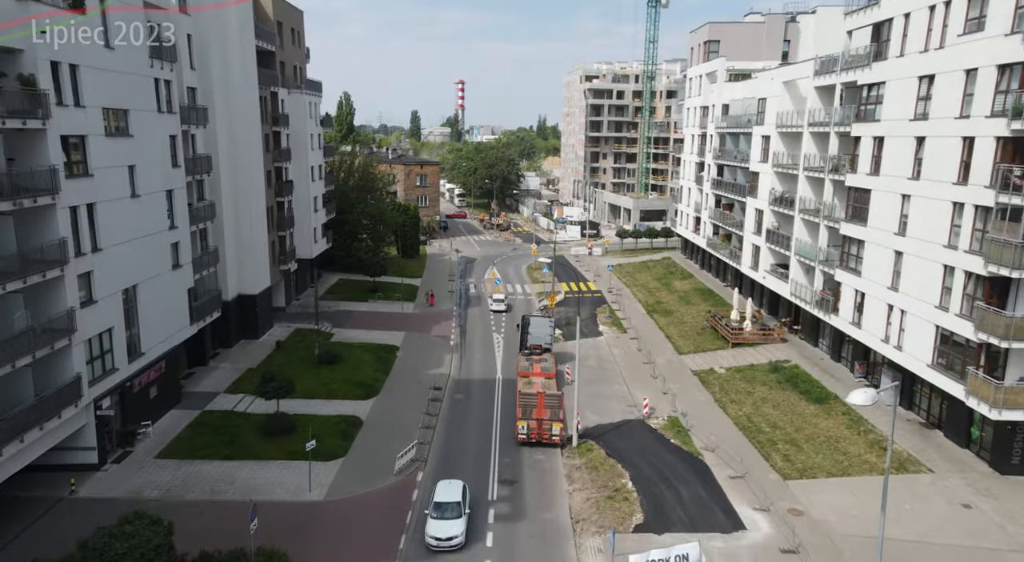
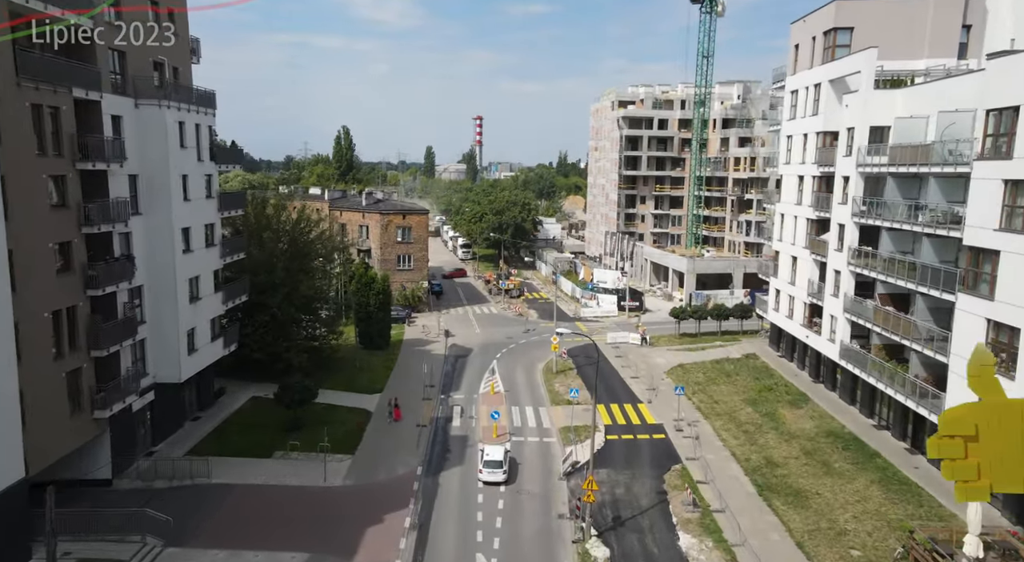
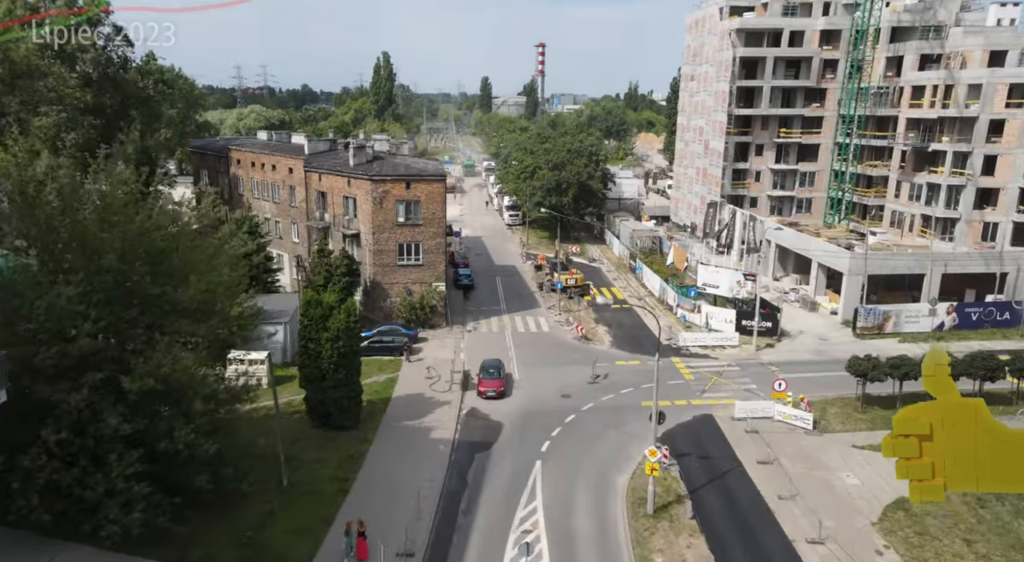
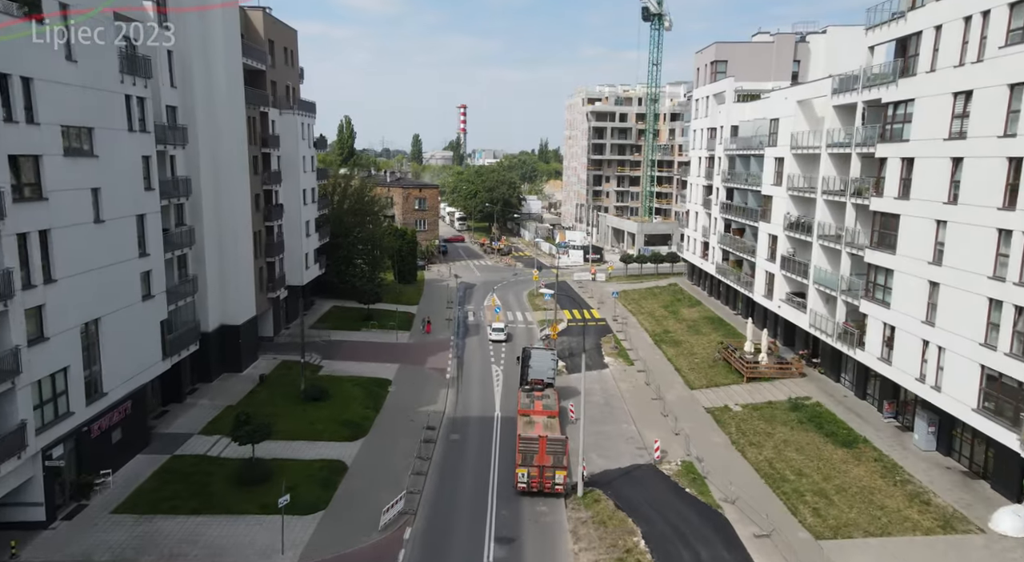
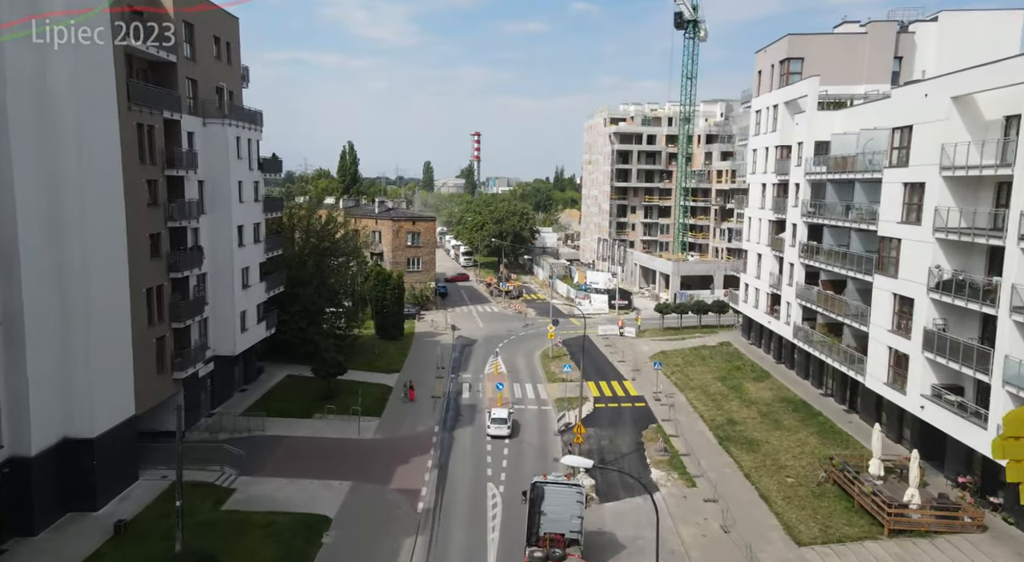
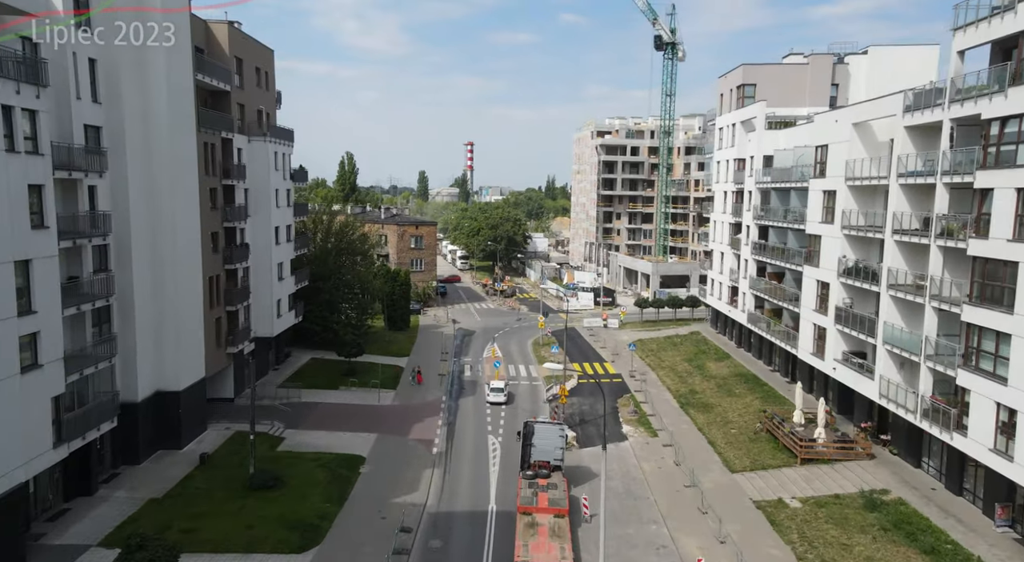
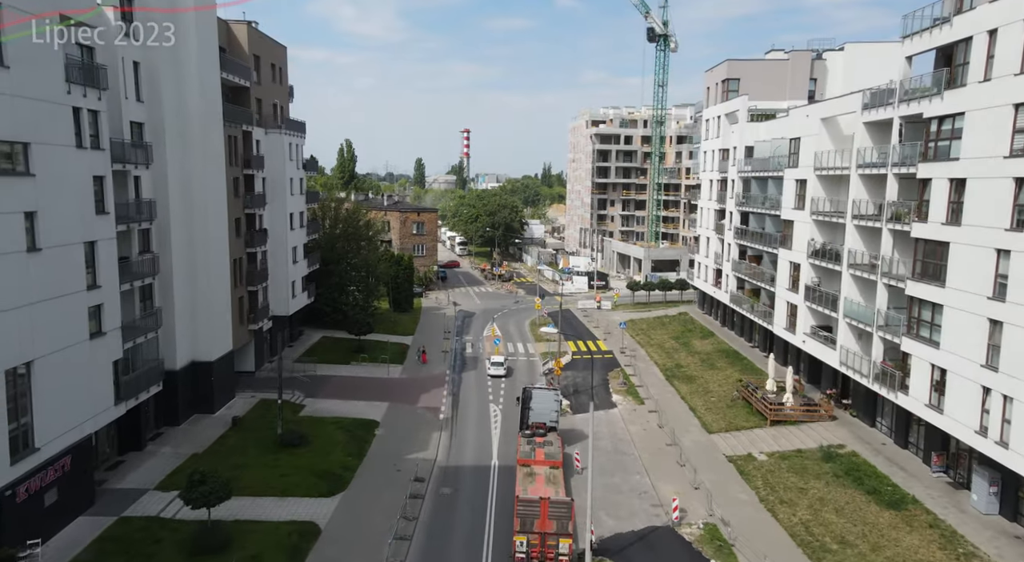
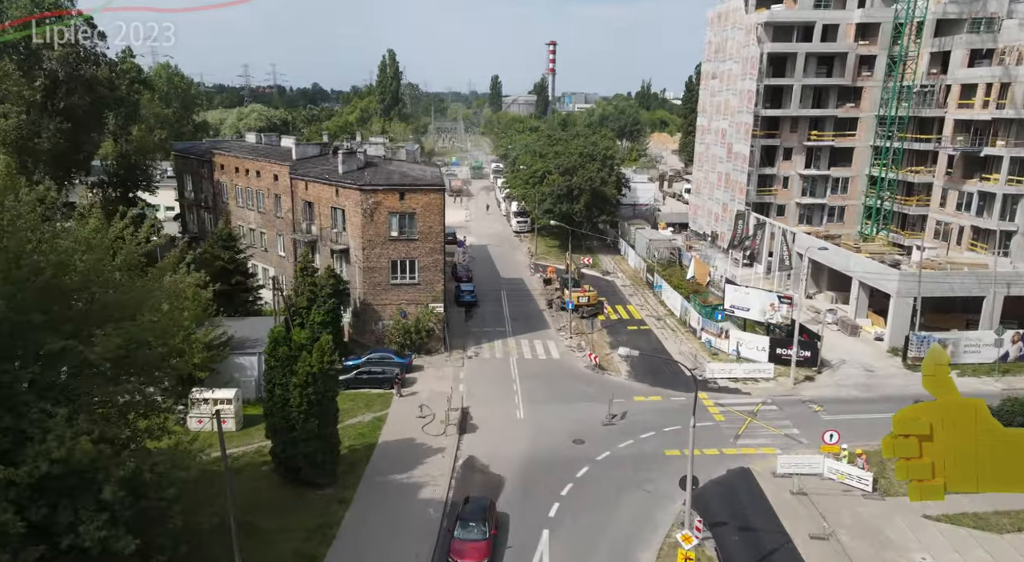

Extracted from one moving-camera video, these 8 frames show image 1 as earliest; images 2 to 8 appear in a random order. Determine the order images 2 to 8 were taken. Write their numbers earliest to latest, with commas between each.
4, 7, 6, 5, 2, 3, 8
